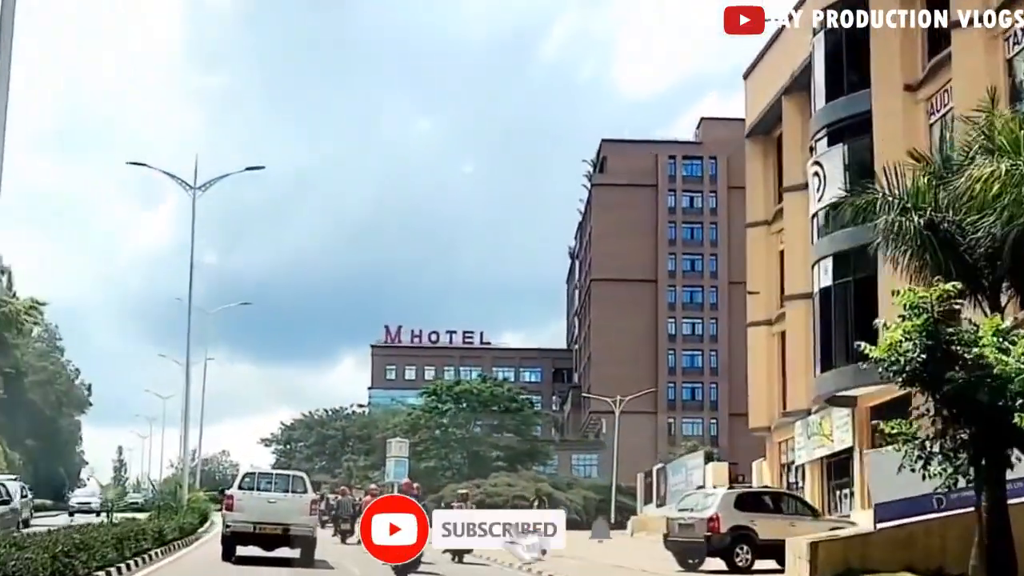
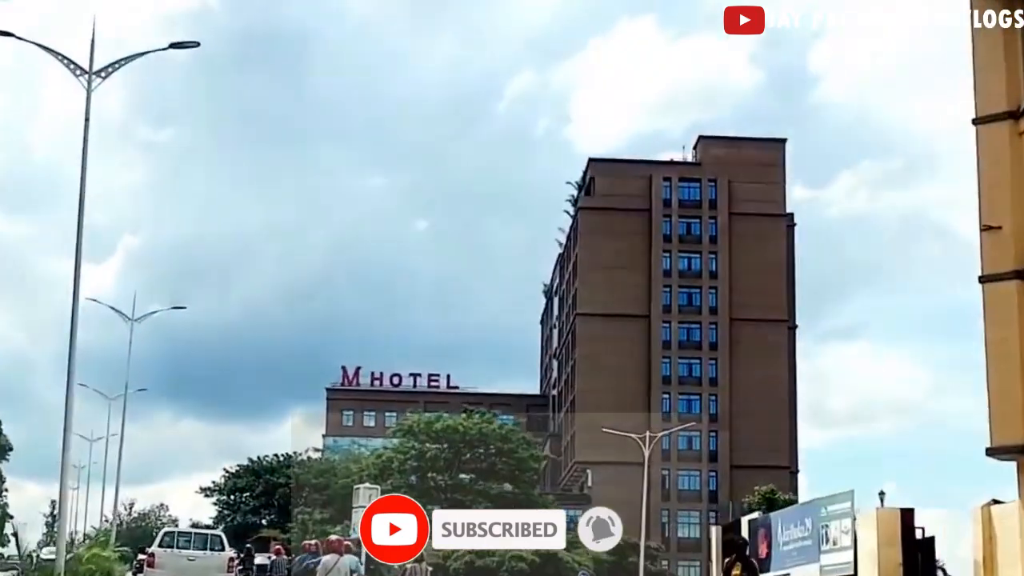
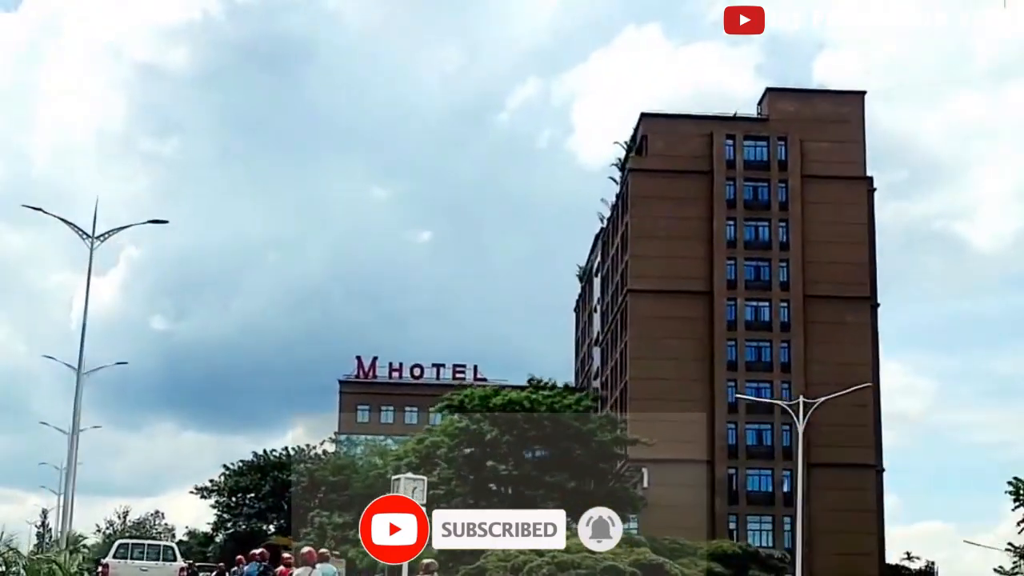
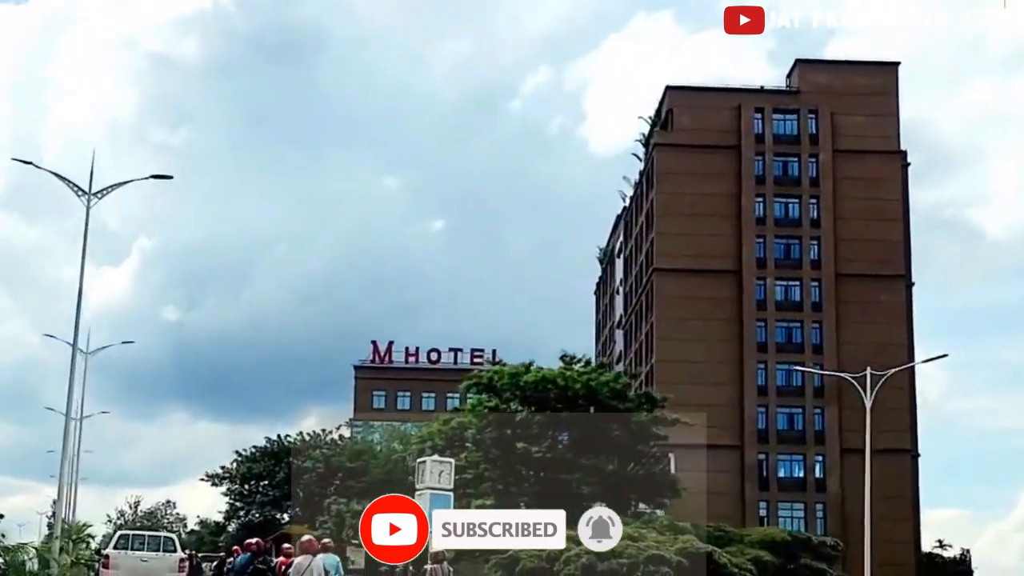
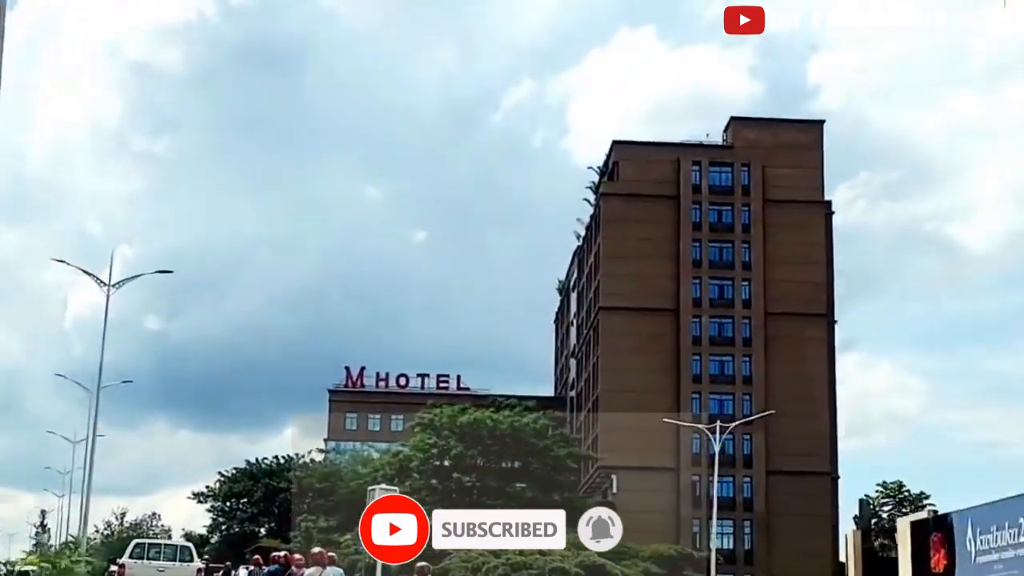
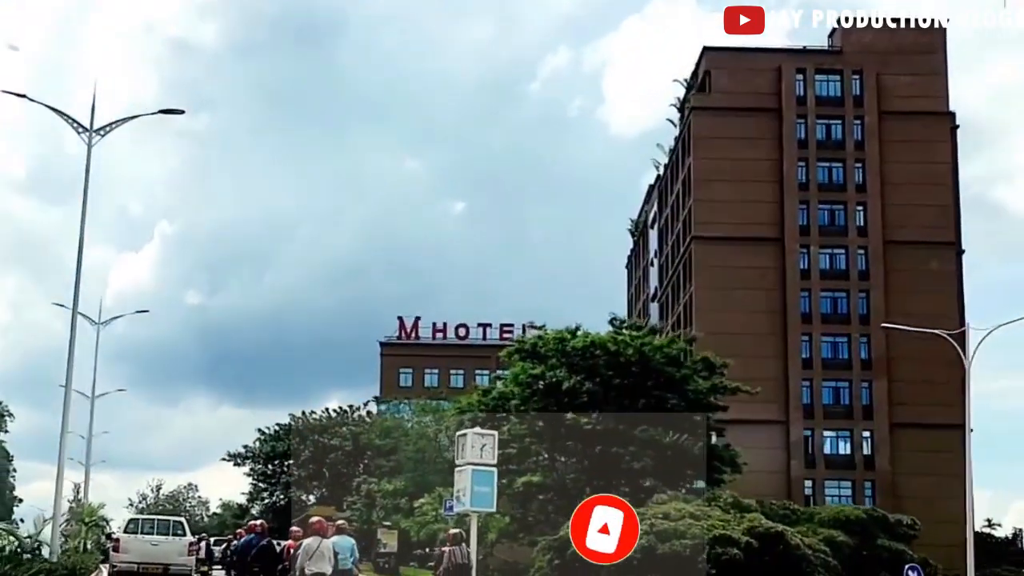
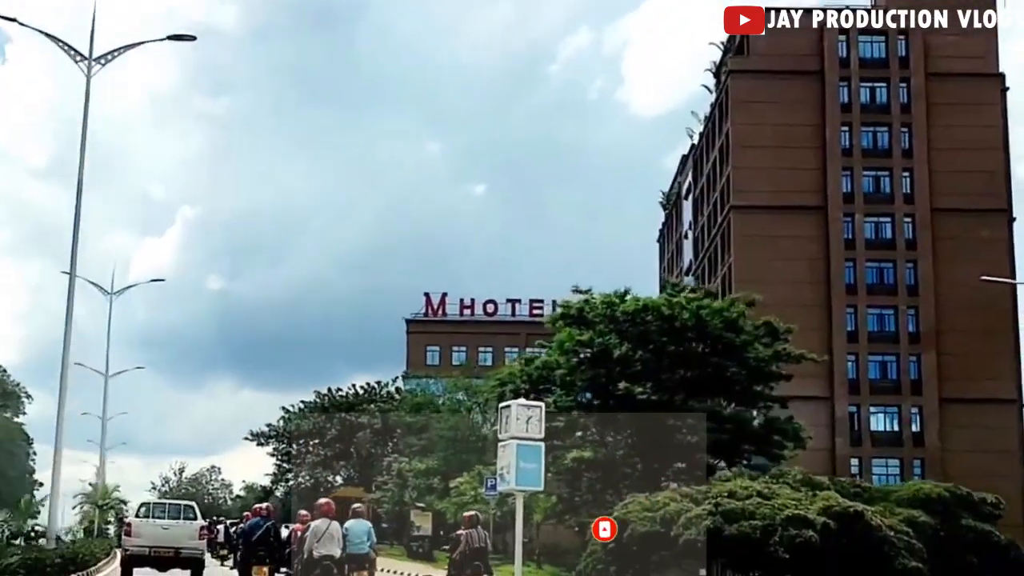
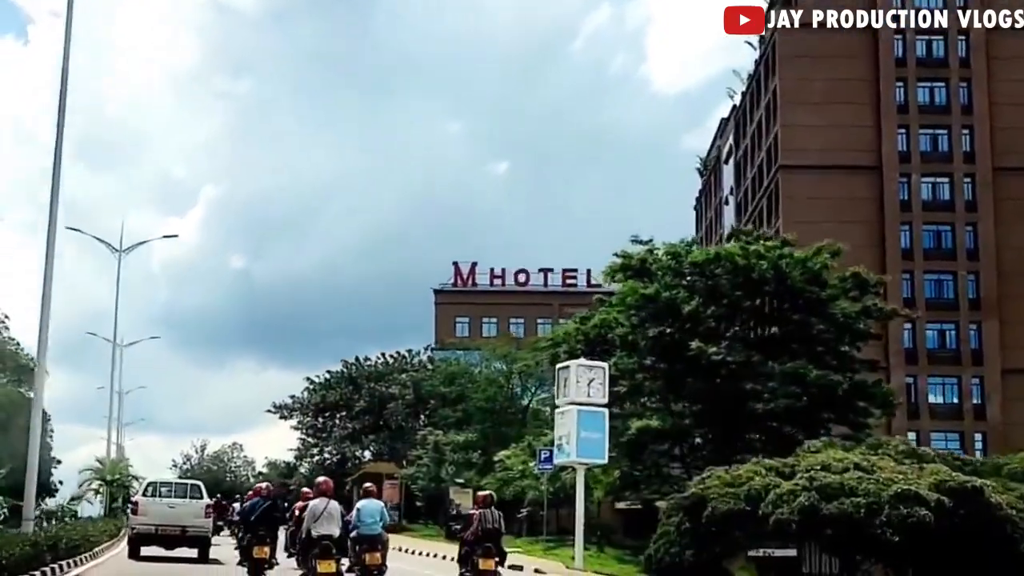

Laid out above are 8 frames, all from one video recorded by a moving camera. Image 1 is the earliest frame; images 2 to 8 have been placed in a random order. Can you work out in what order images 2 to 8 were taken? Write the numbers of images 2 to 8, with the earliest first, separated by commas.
2, 5, 3, 4, 6, 7, 8
